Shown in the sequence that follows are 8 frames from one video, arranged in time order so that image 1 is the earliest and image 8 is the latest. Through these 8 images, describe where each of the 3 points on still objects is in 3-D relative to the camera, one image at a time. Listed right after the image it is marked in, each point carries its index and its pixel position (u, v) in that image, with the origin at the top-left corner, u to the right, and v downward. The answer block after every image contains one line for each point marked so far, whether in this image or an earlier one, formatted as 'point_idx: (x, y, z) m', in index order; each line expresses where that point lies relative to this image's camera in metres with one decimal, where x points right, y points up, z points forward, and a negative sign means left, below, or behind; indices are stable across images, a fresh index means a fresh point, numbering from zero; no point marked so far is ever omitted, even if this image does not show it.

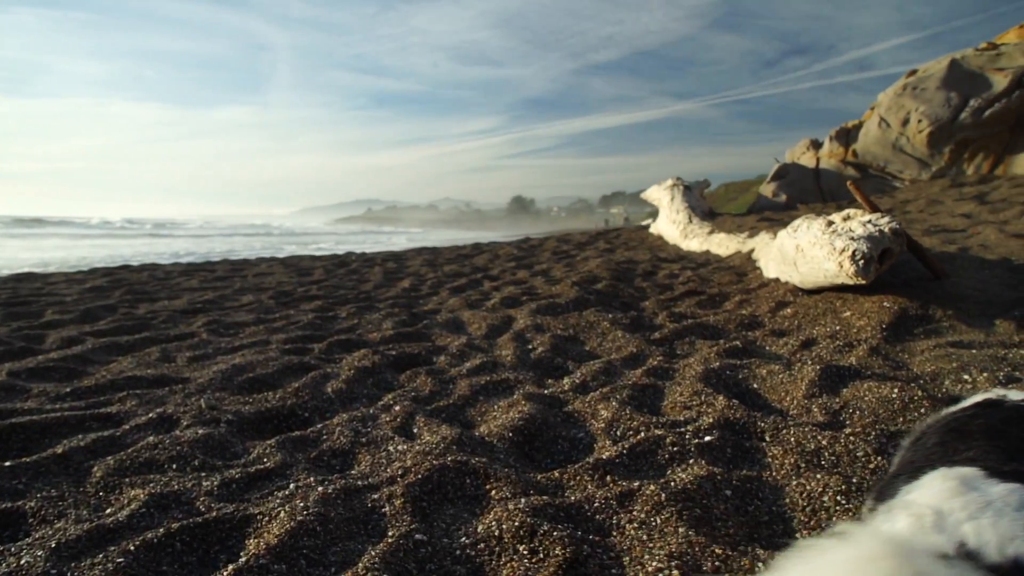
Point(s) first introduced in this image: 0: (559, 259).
0: (+0.8, +0.5, +11.7) m
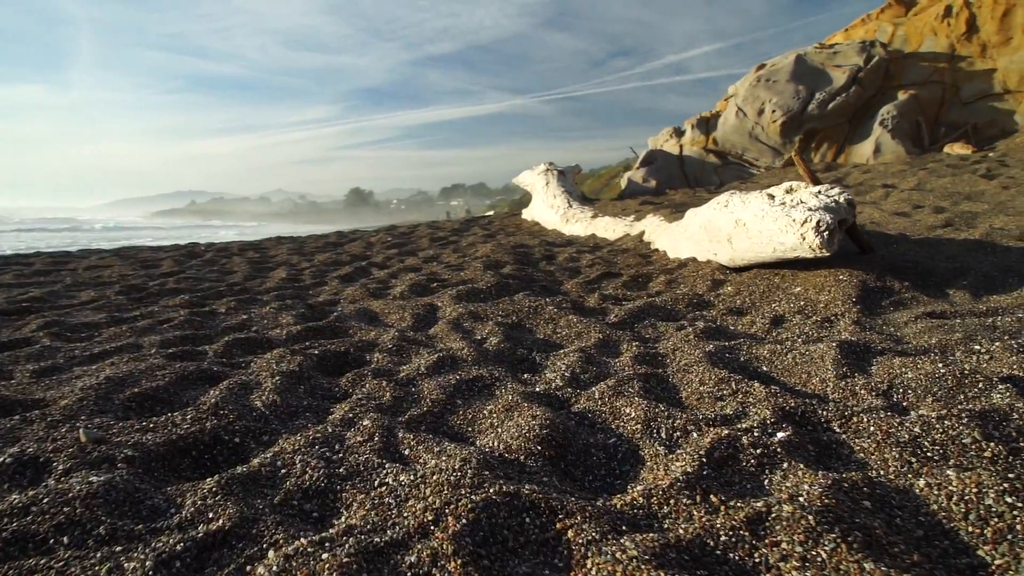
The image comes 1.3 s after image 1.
0: (-1.1, +0.7, +10.9) m
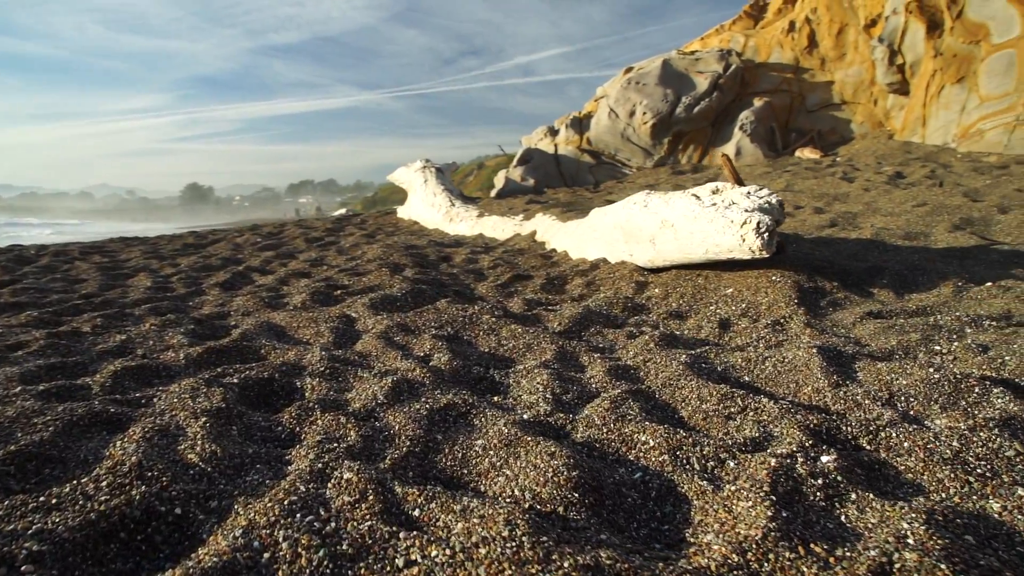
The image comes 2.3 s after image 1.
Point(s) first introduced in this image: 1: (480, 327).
0: (-2.7, +0.6, +10.1) m
1: (-0.2, -0.2, +4.5) m
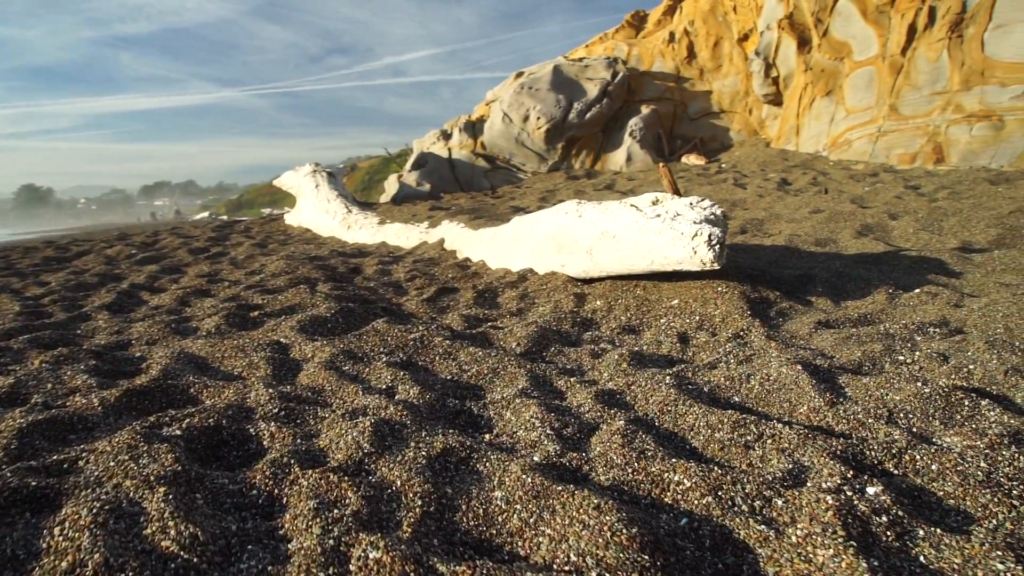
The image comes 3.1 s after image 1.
0: (-4.0, +0.4, +9.3) m
1: (-0.5, -0.4, +4.1) m
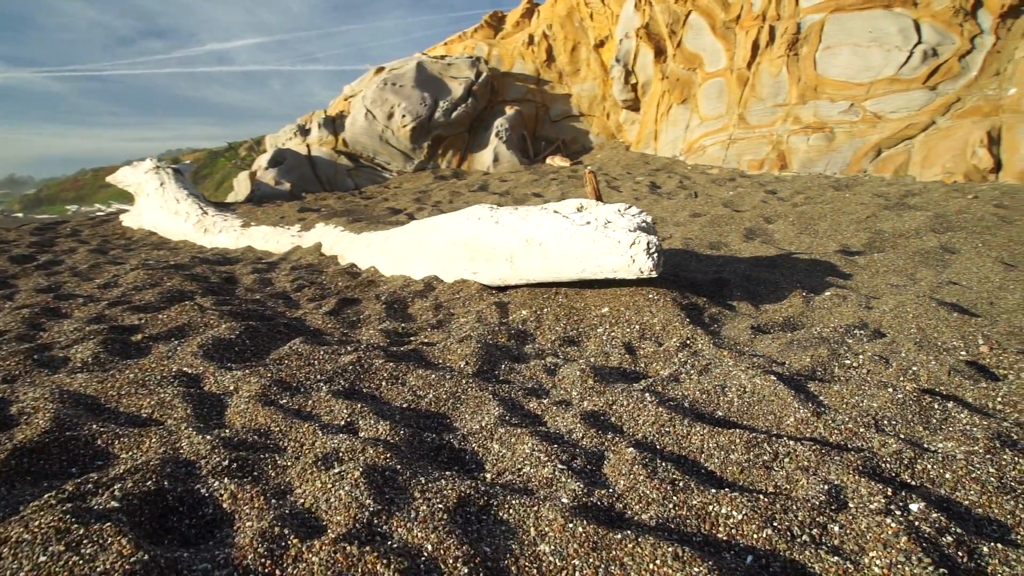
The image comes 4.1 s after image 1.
0: (-5.3, +0.2, +7.9) m
1: (-0.7, -0.5, +3.7) m
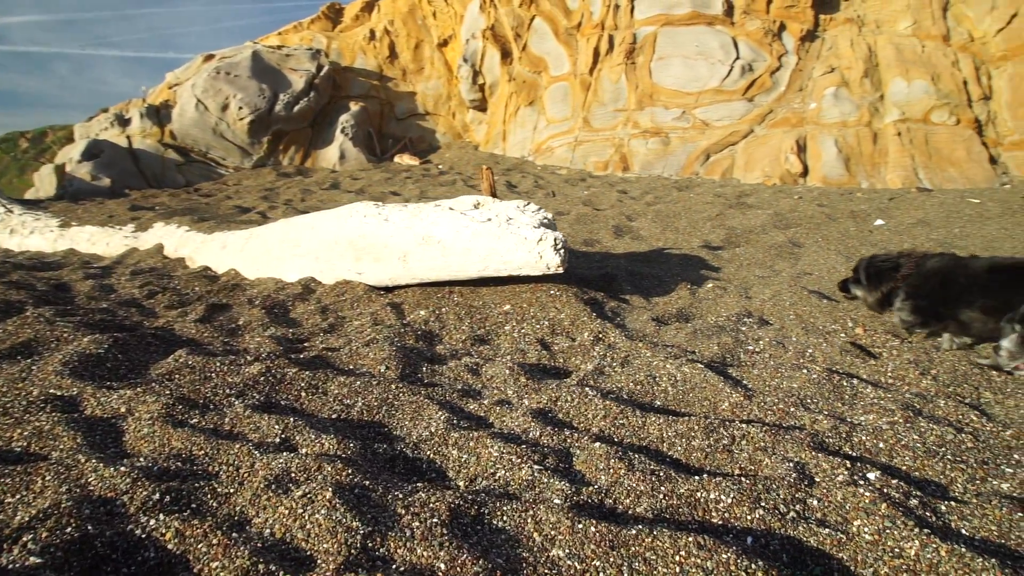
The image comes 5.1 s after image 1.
0: (-6.5, +0.1, +6.4) m
1: (-1.1, -0.5, +3.4) m
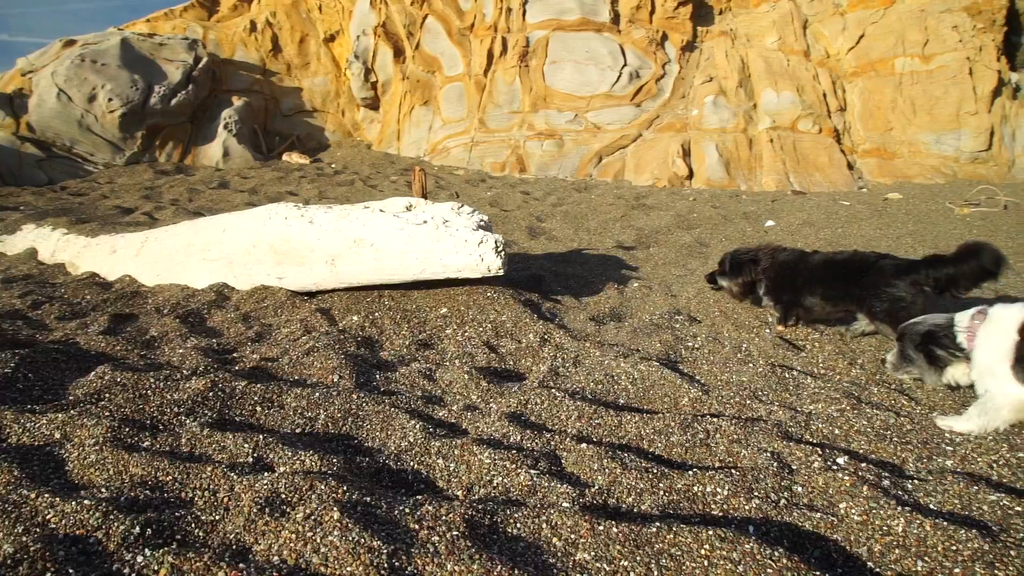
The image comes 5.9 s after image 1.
0: (-7.1, -0.1, +5.2) m
1: (-1.2, -0.5, +3.2) m
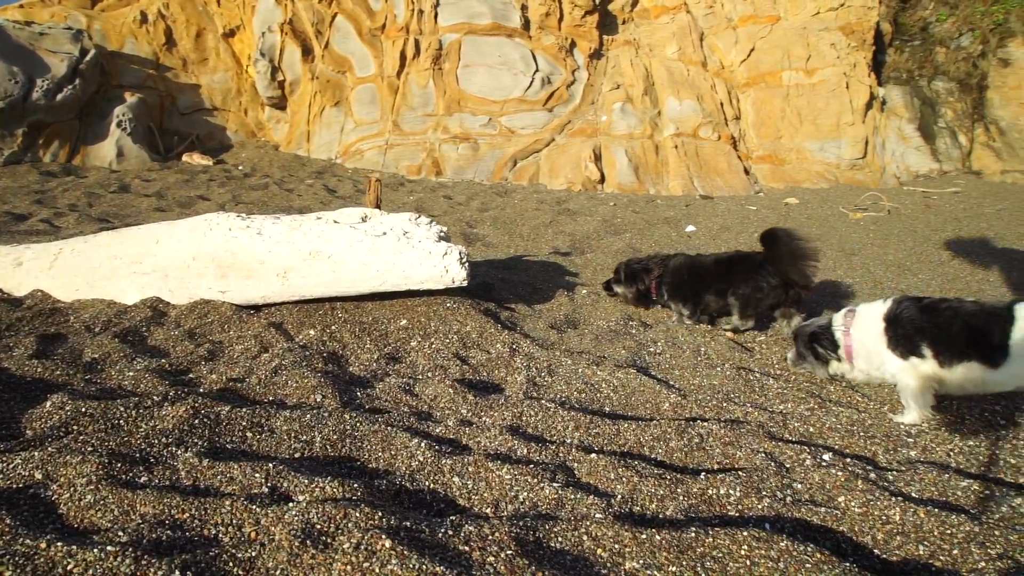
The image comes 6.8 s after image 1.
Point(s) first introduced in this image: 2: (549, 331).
0: (-7.4, -0.2, +4.2) m
1: (-1.2, -0.6, +3.1) m
2: (+0.2, -0.3, +4.8) m
